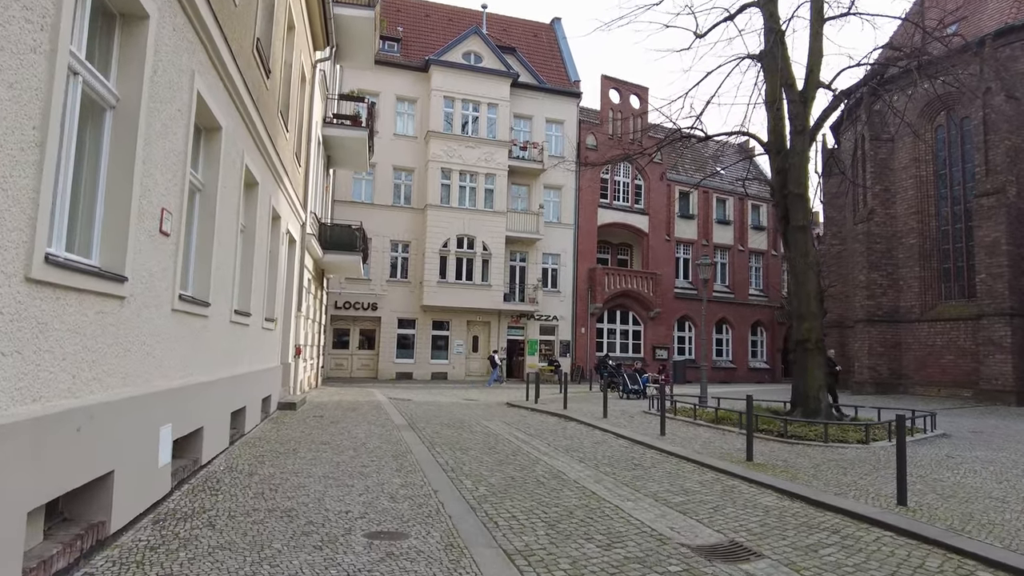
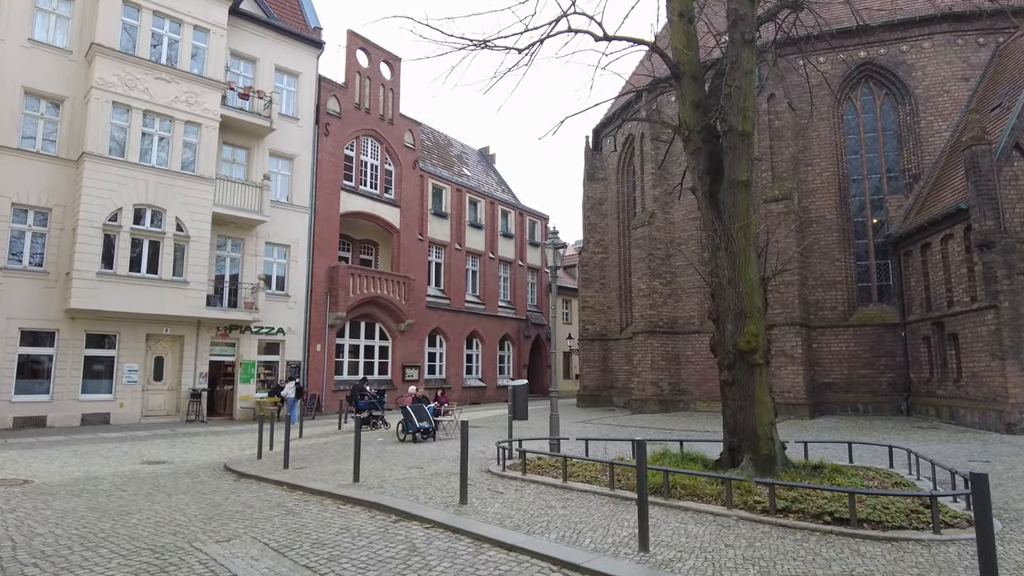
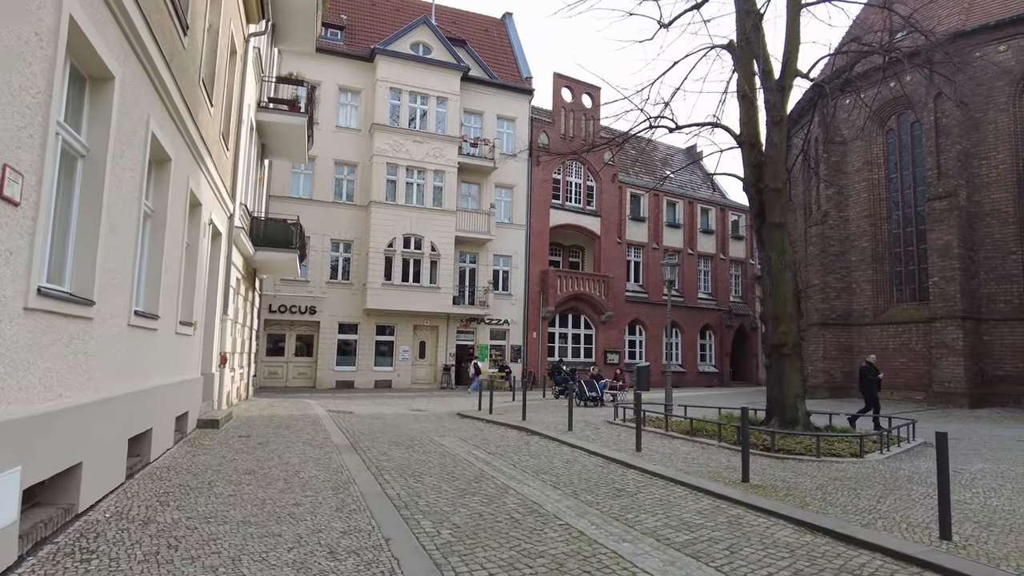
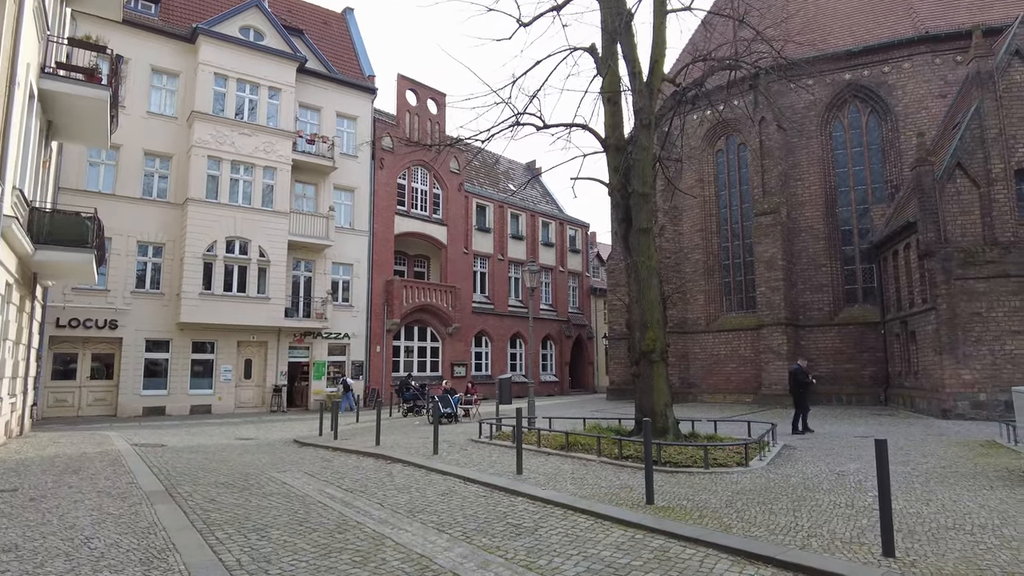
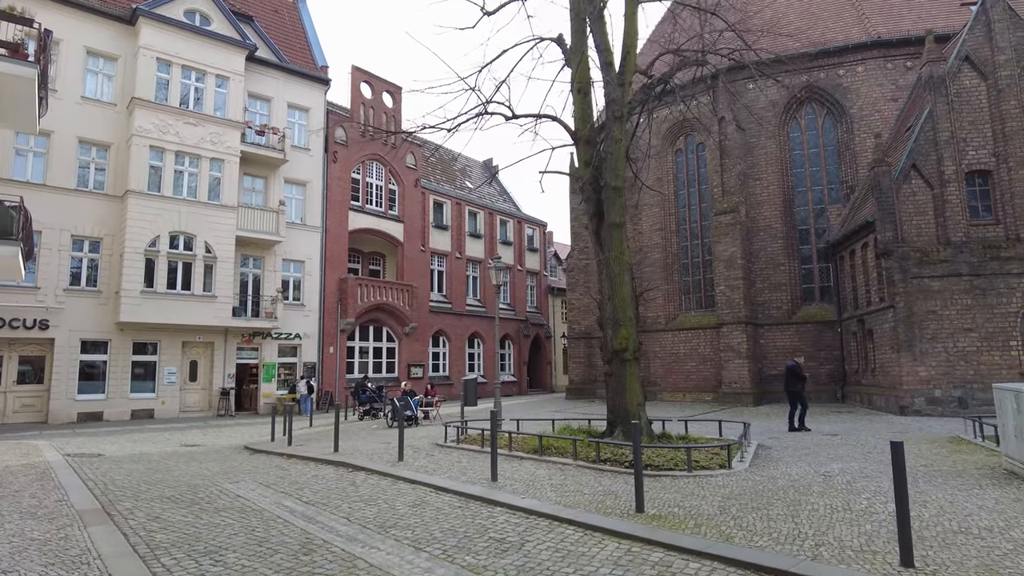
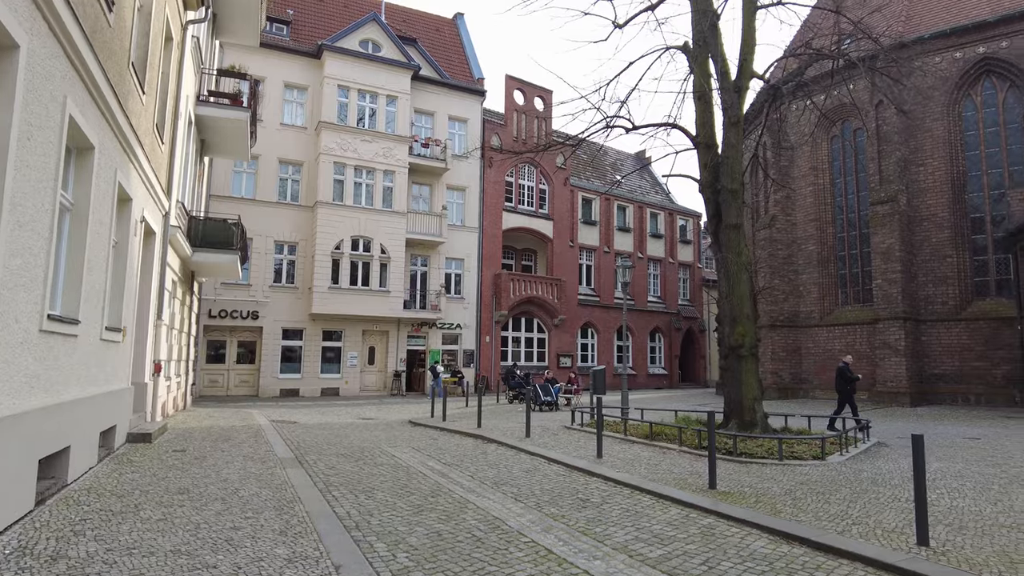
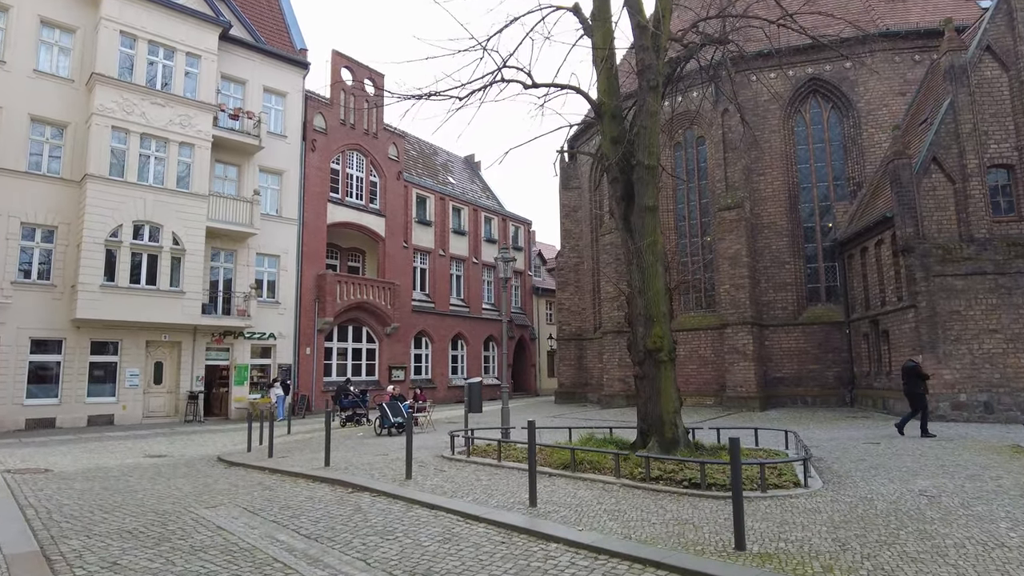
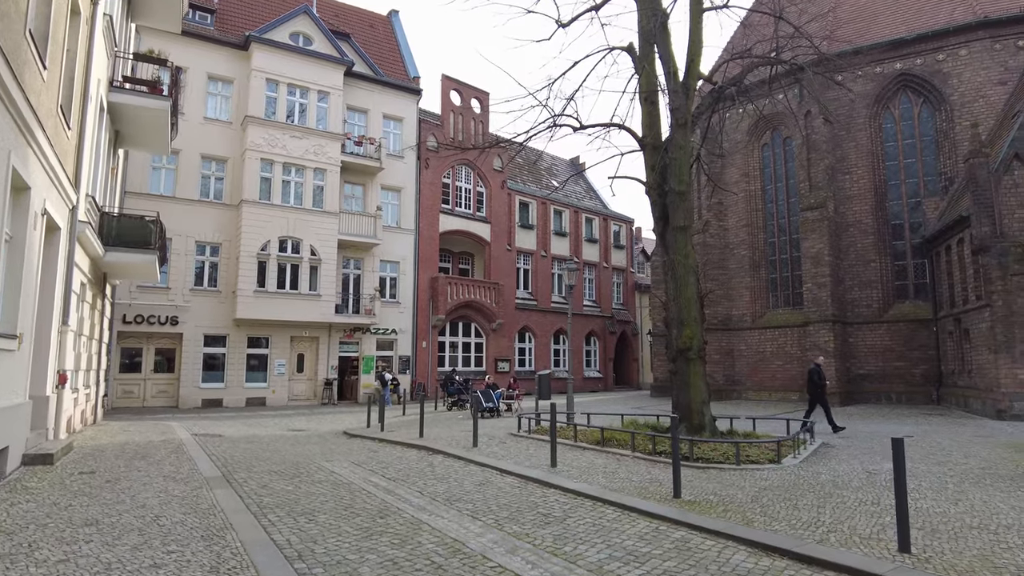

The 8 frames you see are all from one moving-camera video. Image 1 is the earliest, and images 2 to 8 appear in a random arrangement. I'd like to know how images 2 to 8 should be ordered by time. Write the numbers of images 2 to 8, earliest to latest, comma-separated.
3, 6, 8, 4, 5, 7, 2
